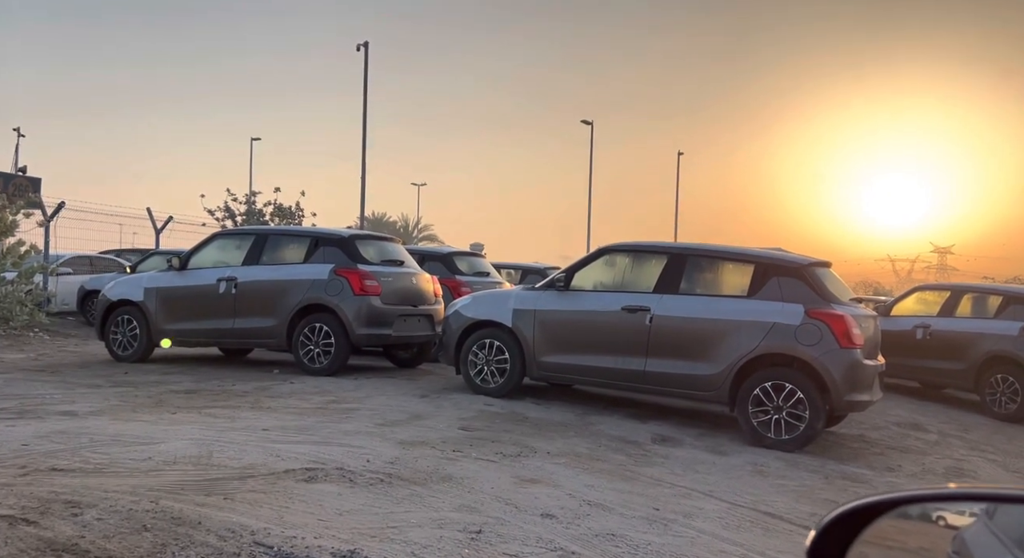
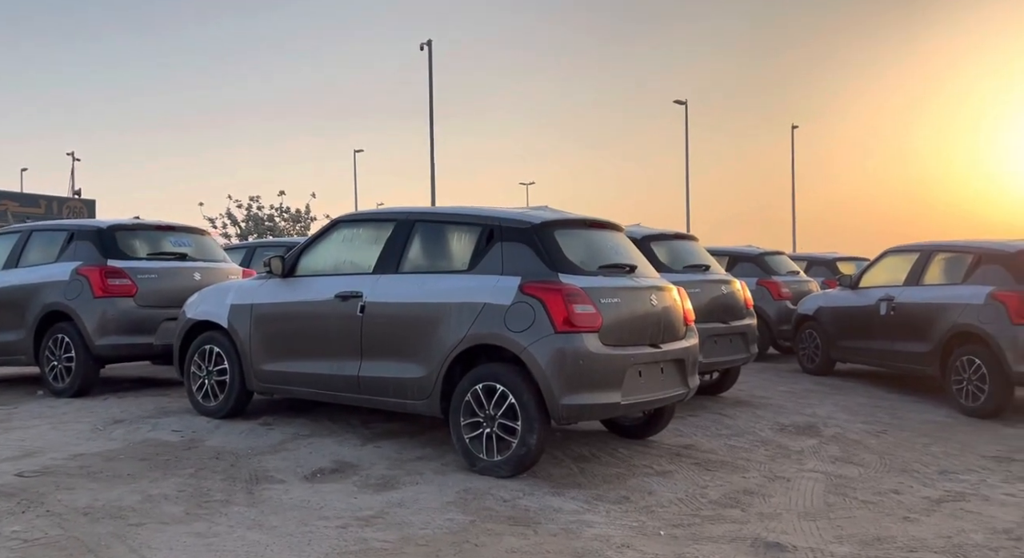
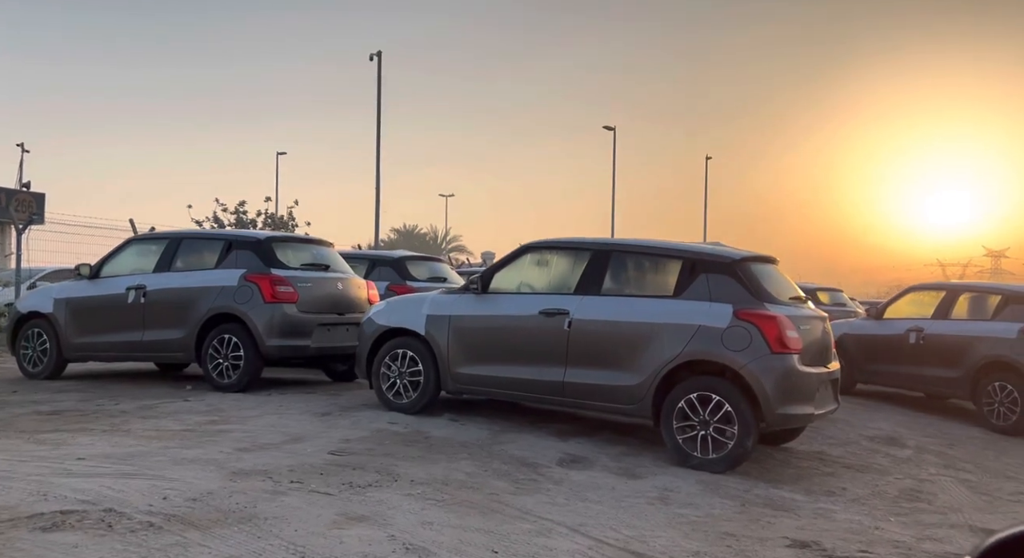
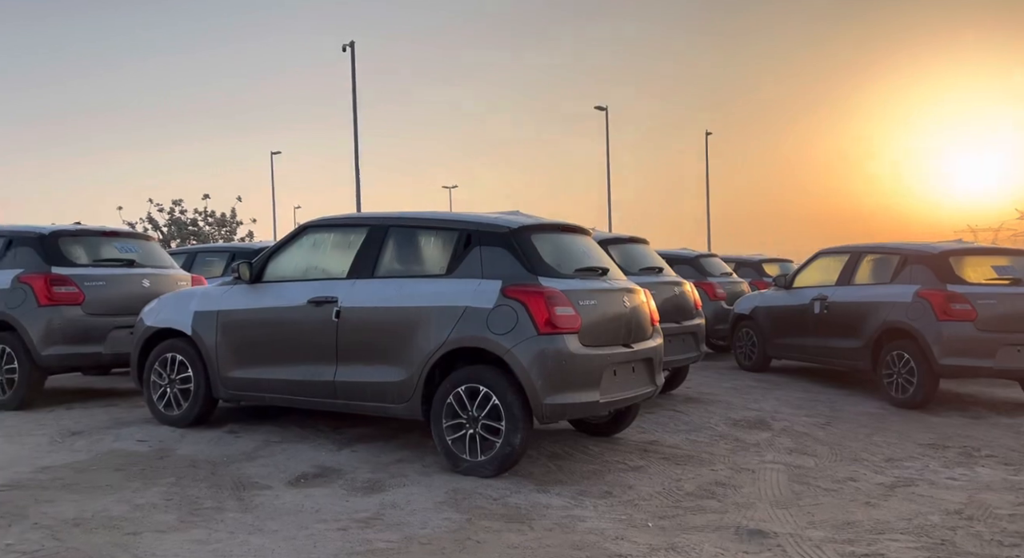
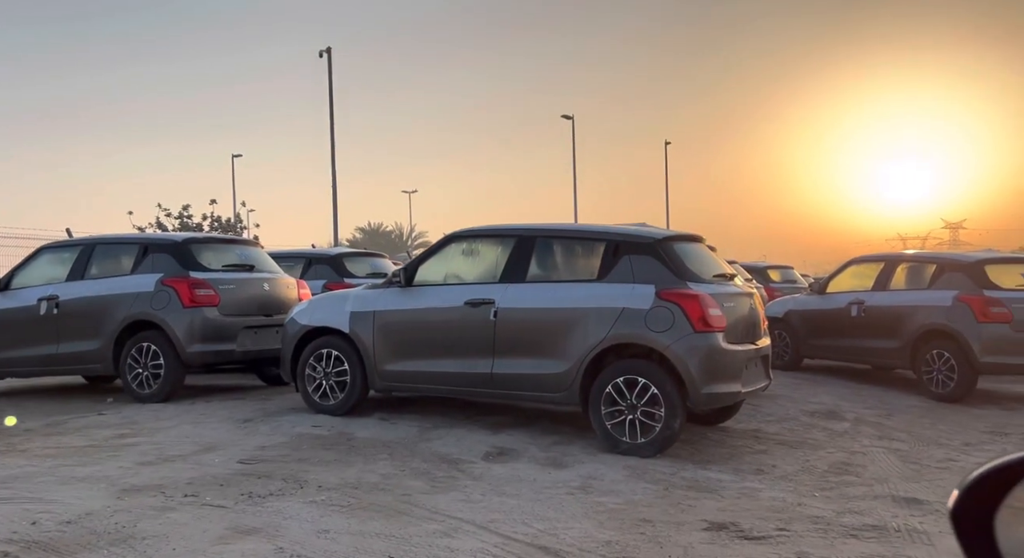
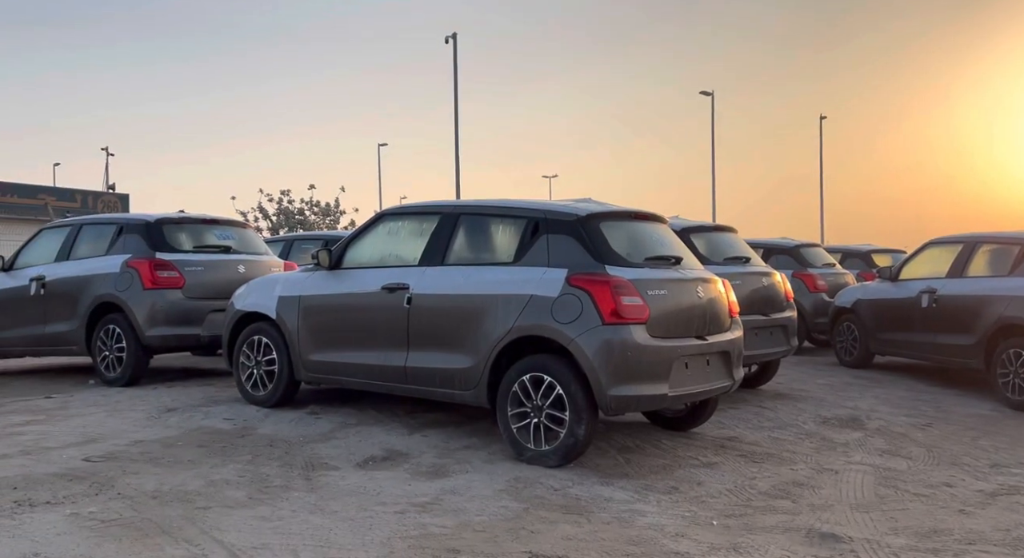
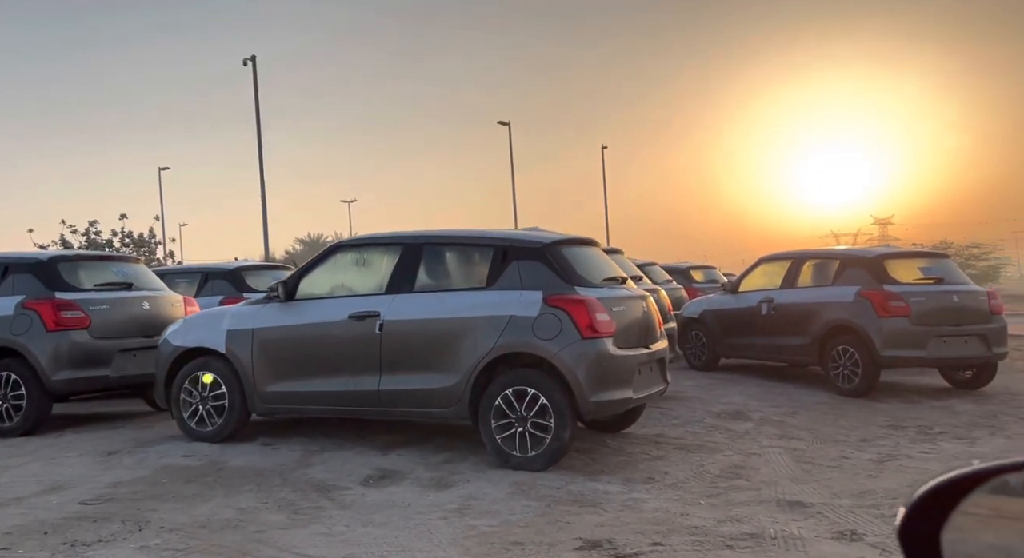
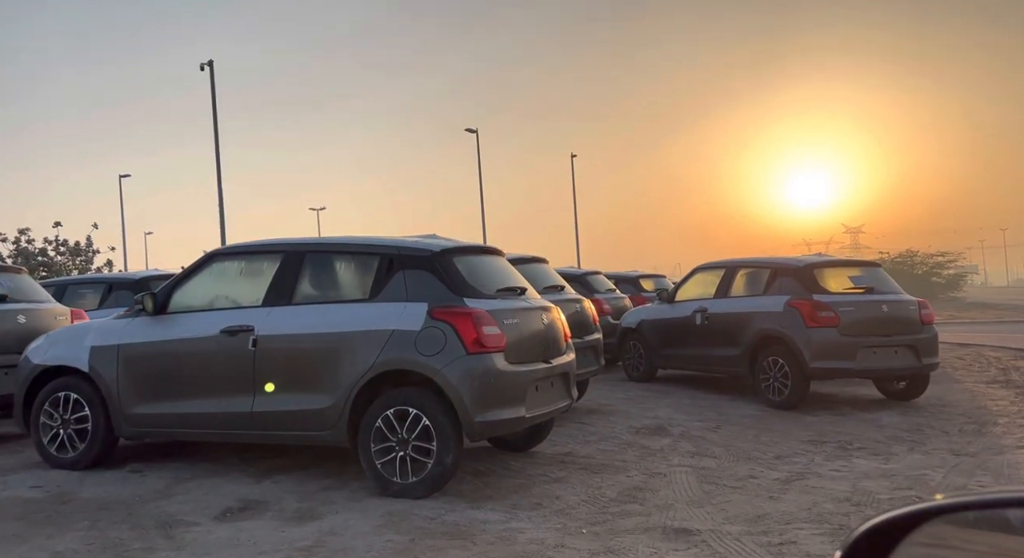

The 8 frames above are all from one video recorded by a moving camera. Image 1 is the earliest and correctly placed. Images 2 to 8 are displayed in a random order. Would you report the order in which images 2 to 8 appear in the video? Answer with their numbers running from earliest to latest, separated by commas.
3, 5, 7, 8, 4, 6, 2
